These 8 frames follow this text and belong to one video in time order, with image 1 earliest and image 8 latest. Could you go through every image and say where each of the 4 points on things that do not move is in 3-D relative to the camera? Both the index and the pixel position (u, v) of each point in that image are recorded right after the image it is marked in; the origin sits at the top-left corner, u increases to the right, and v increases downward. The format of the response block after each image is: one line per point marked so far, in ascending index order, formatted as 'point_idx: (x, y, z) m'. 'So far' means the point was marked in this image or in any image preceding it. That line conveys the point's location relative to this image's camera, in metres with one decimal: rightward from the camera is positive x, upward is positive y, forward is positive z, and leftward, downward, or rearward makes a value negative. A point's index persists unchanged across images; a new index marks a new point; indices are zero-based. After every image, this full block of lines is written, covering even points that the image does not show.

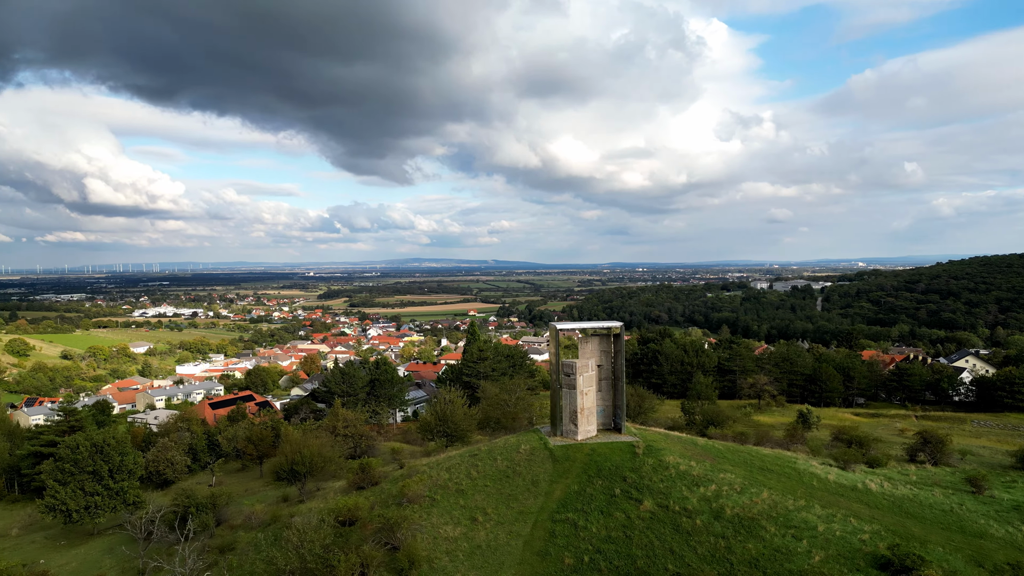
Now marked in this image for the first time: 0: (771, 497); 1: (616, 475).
0: (+6.2, -5.0, +17.6) m
1: (+2.6, -4.8, +18.6) m
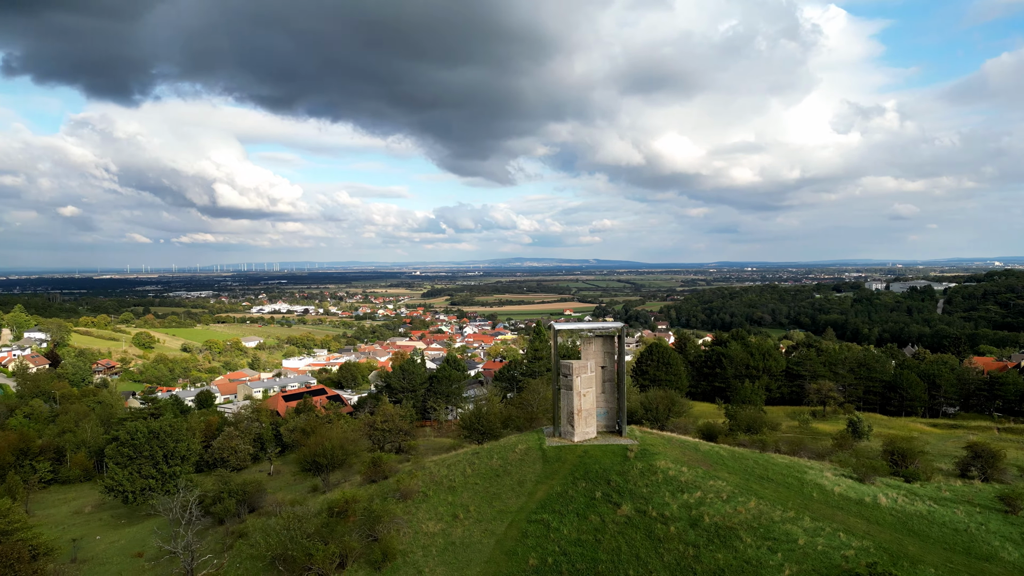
0: (+5.7, -5.1, +16.9) m
1: (+2.2, -4.8, +18.4) m
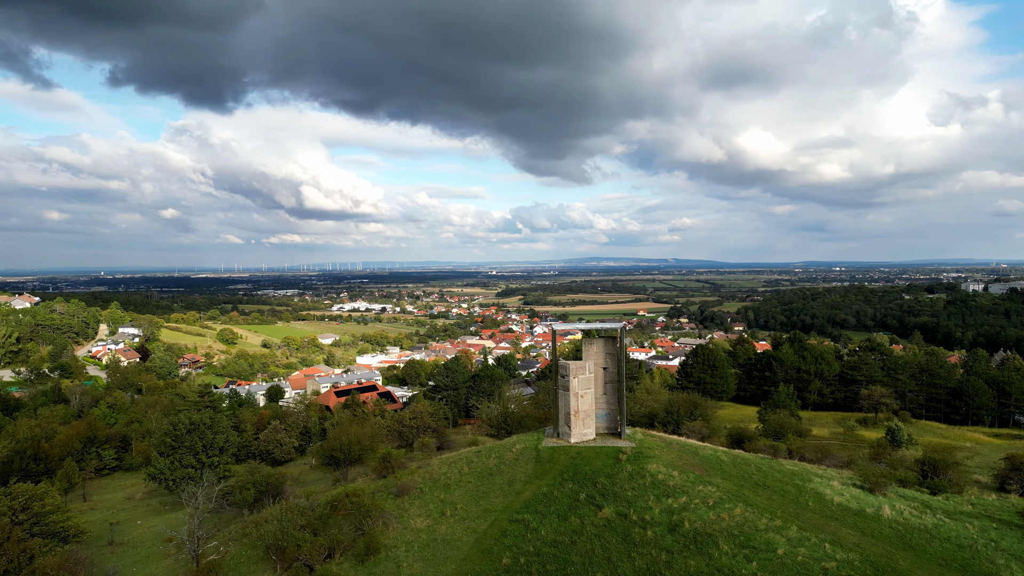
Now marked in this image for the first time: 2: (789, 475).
0: (+5.2, -5.1, +16.4) m
1: (+1.9, -4.8, +18.2) m
2: (+7.4, -5.0, +19.8) m
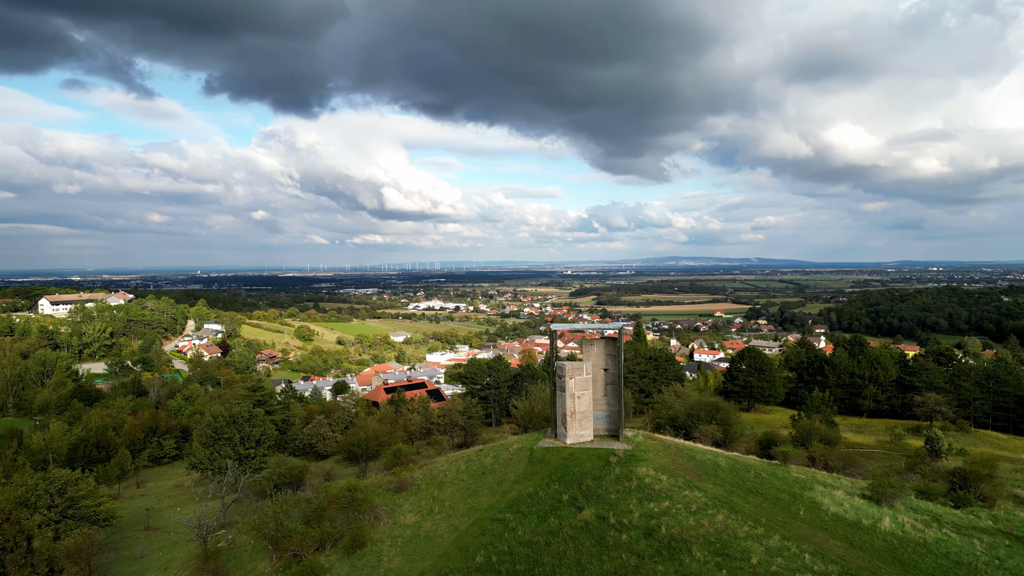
0: (+4.7, -5.1, +16.0) m
1: (+1.6, -4.8, +18.1) m
2: (+7.2, -5.1, +19.1) m
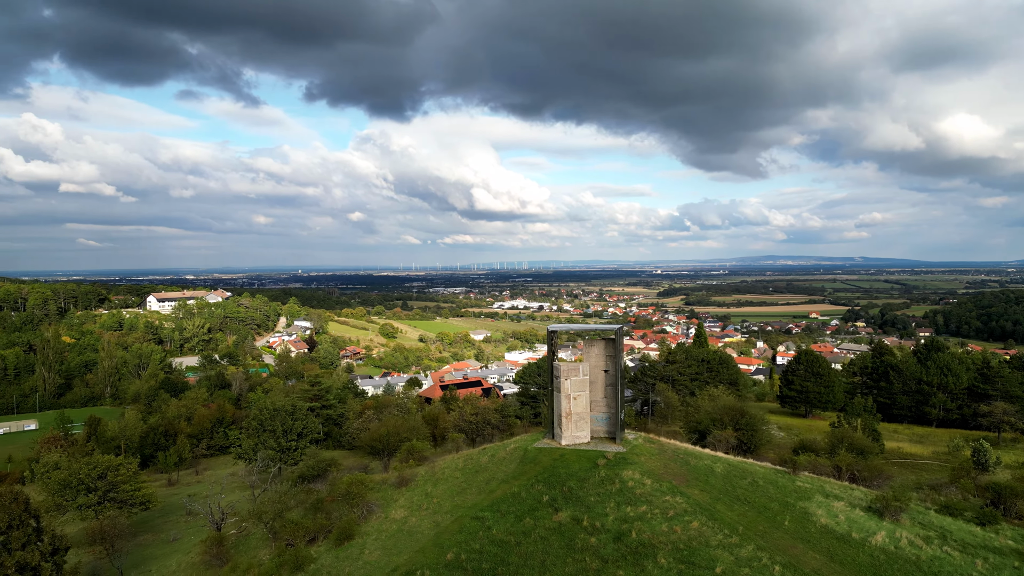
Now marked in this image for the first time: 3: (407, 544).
0: (+4.0, -5.1, +15.6) m
1: (+1.2, -4.8, +18.0) m
2: (+6.9, -5.1, +18.4) m
3: (-2.4, -6.0, +17.1) m
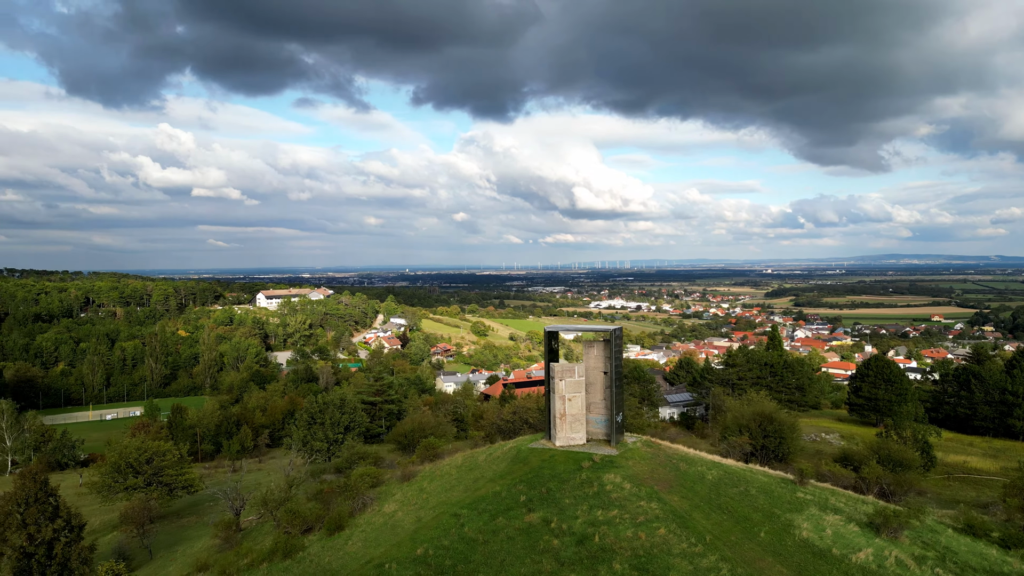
0: (+3.2, -5.2, +15.2) m
1: (+0.7, -4.8, +18.0) m
2: (+6.4, -5.1, +17.6) m
3: (-3.0, -6.0, +17.6) m
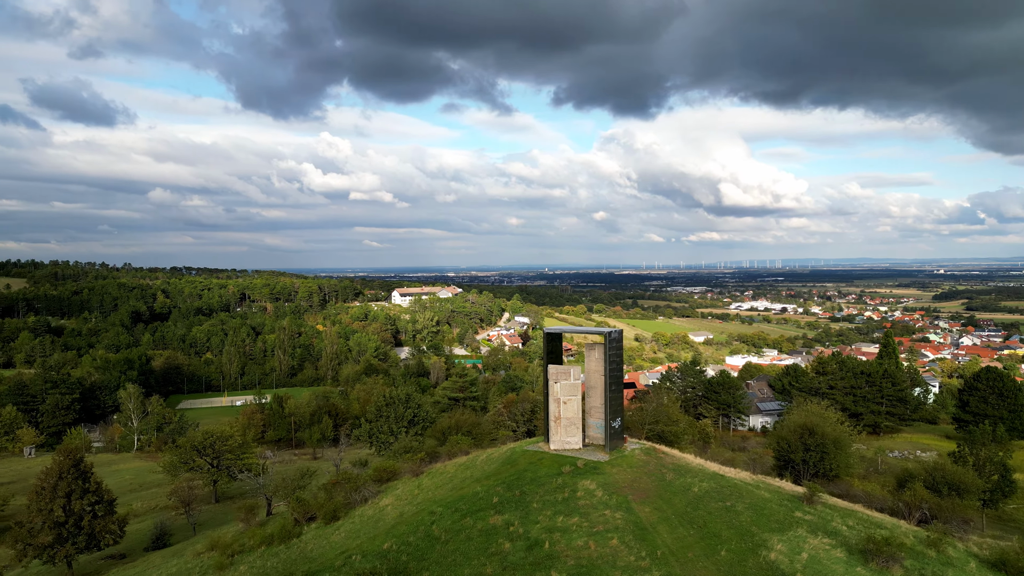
0: (+2.2, -5.2, +14.6) m
1: (+0.2, -4.8, +17.9) m
2: (+5.7, -5.2, +16.5) m
3: (-3.6, -6.0, +18.1) m
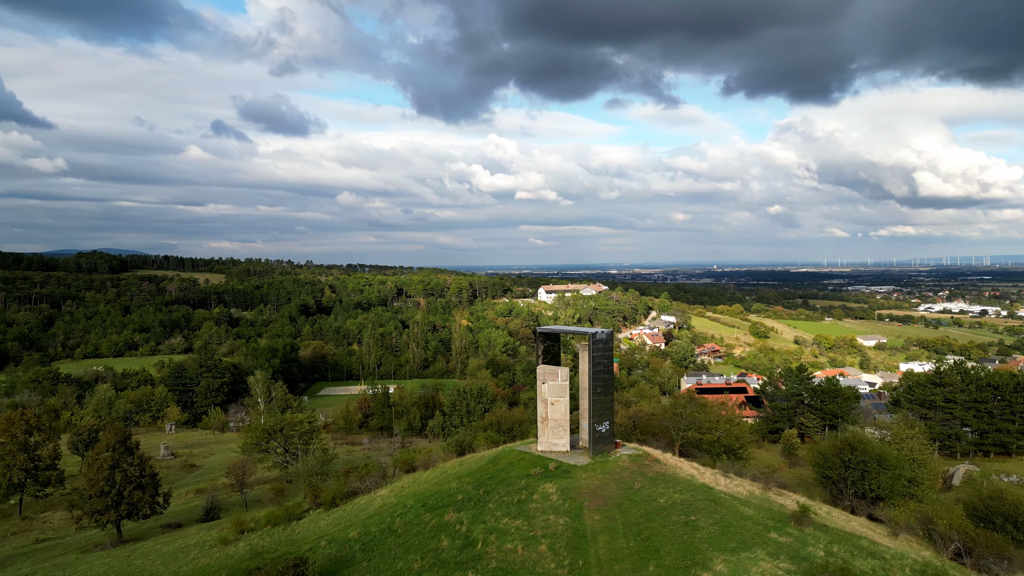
0: (+0.7, -5.2, +14.4) m
1: (-0.6, -4.8, +17.9) m
2: (+4.6, -5.2, +15.4) m
3: (-4.2, -6.0, +18.9) m
